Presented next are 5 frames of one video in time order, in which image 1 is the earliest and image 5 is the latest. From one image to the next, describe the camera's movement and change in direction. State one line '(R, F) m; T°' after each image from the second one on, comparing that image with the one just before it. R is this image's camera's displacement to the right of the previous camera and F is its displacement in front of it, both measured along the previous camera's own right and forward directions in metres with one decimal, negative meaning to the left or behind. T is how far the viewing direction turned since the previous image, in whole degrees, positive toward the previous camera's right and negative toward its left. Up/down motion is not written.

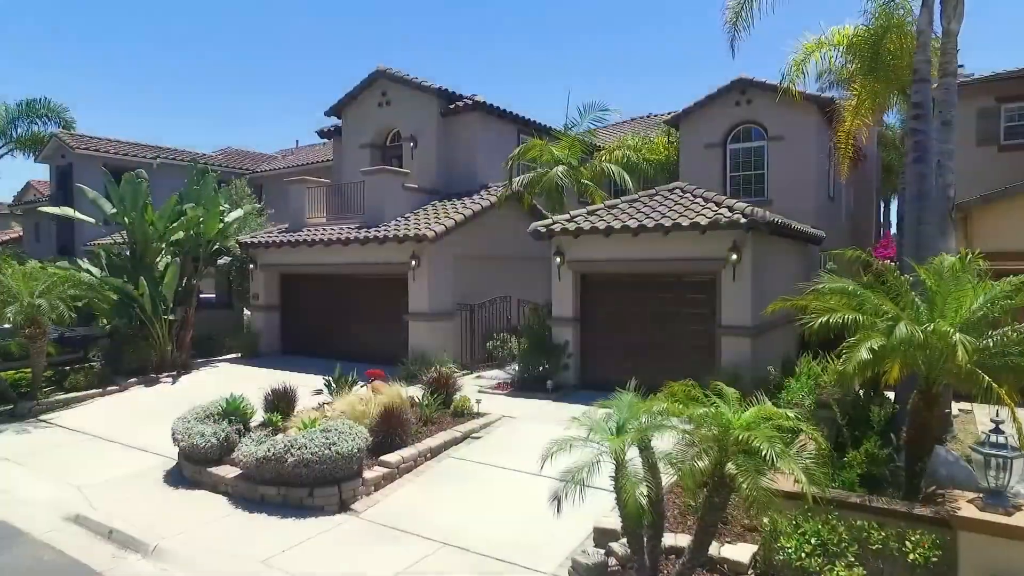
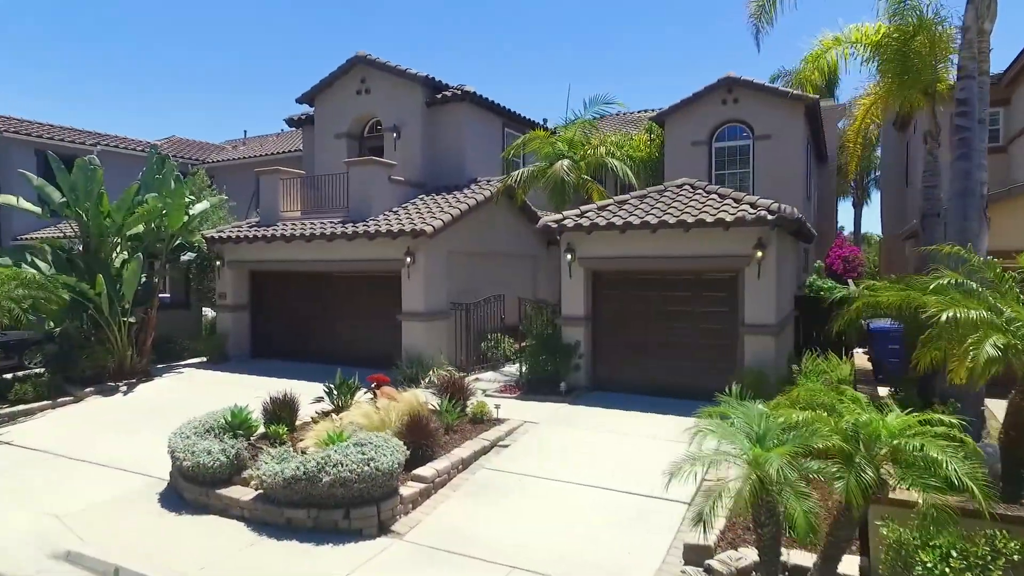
(-1.4, +0.7) m; +6°
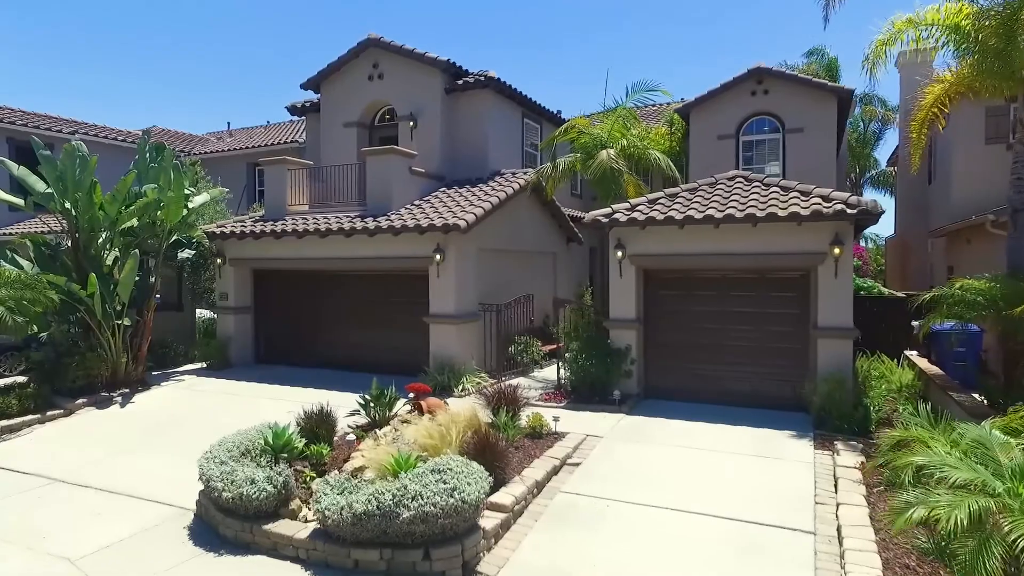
(-1.4, +1.0) m; +3°
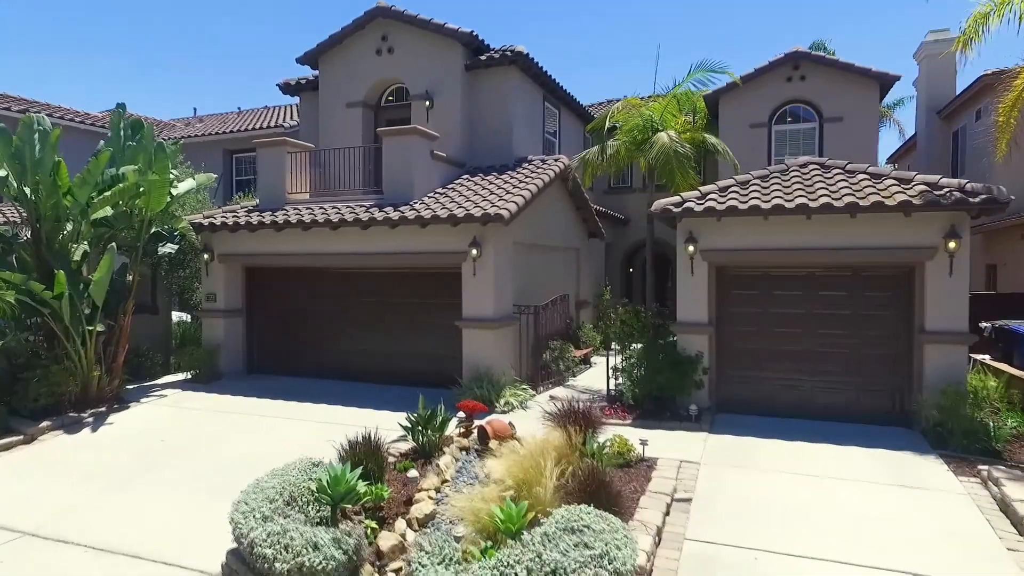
(-1.6, +1.6) m; +4°
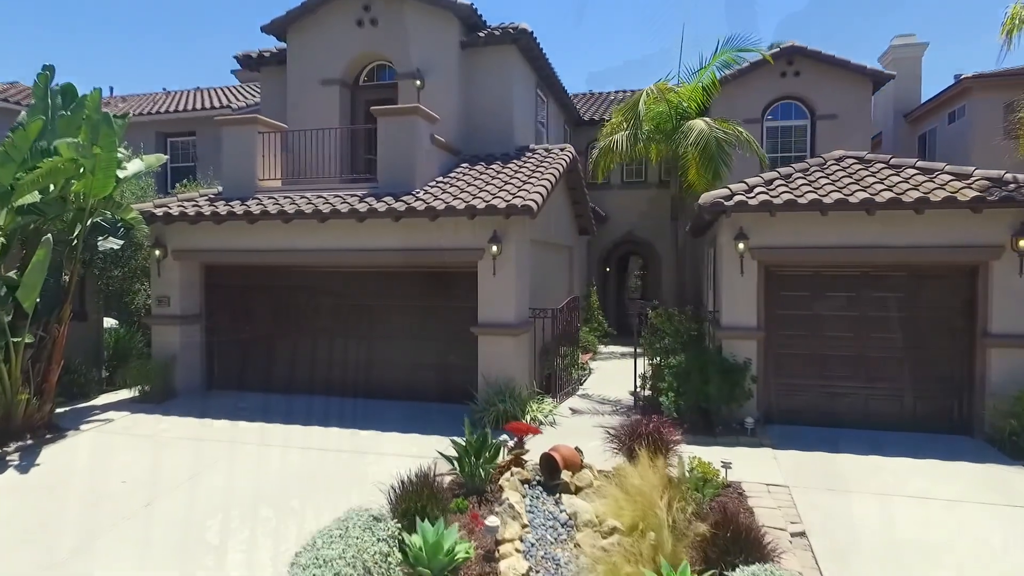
(-1.6, +1.4) m; +7°
